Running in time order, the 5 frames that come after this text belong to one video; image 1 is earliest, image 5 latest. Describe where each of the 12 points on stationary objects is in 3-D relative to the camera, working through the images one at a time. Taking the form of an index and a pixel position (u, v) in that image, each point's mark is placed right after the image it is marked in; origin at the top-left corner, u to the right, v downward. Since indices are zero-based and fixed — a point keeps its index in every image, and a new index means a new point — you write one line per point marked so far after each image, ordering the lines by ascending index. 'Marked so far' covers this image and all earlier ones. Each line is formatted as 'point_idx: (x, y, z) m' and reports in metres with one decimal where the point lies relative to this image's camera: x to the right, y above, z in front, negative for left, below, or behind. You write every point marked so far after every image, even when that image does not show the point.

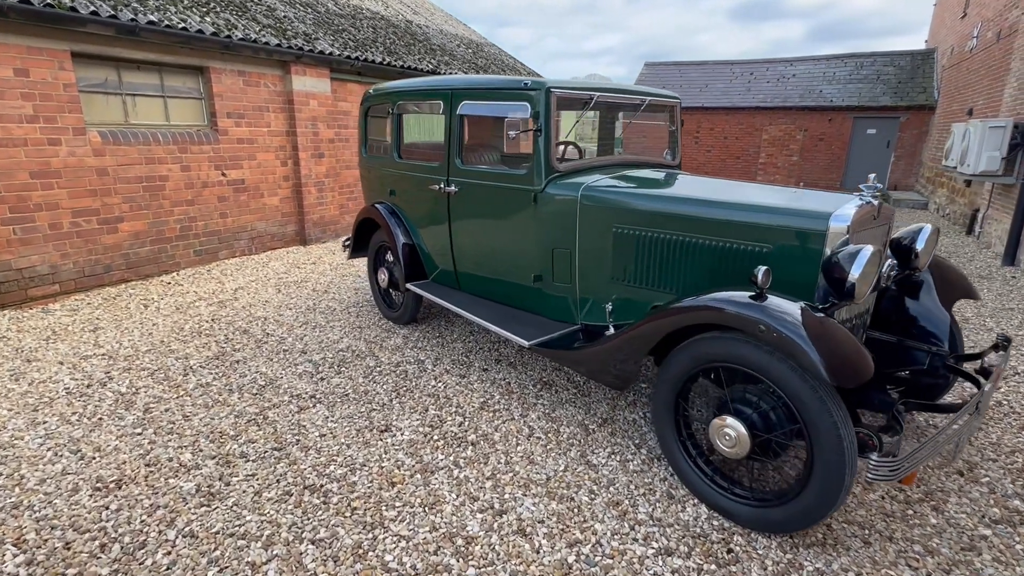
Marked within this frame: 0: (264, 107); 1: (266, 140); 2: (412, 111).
0: (-3.1, +2.2, +6.6) m
1: (-3.1, +1.8, +6.6) m
2: (-0.7, +1.3, +3.8) m
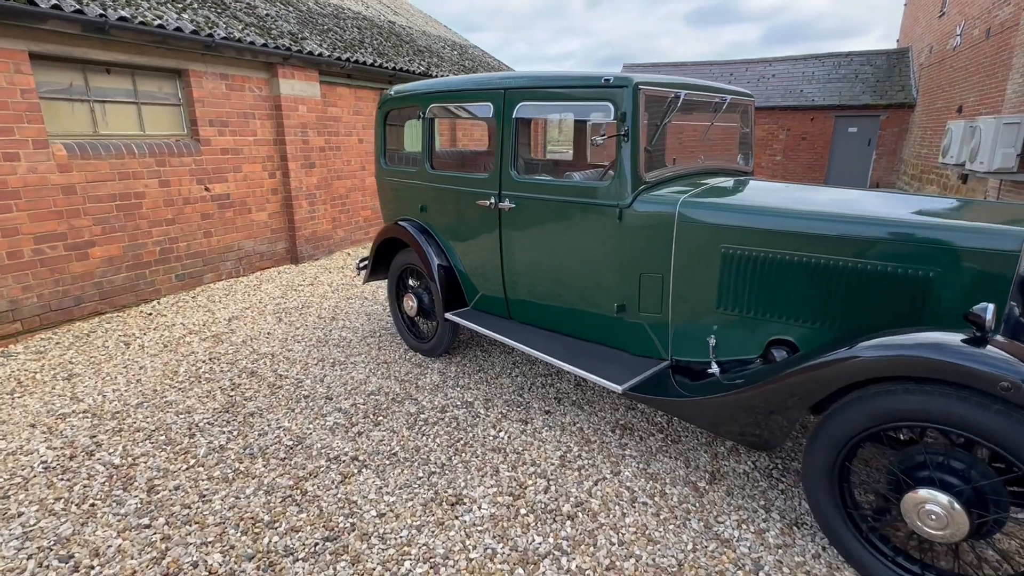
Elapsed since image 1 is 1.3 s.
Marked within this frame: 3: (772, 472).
0: (-2.9, +2.0, +5.9) m
1: (-3.0, +1.6, +6.0) m
2: (-0.4, +1.1, +3.3) m
3: (+1.2, -0.8, +2.4) m
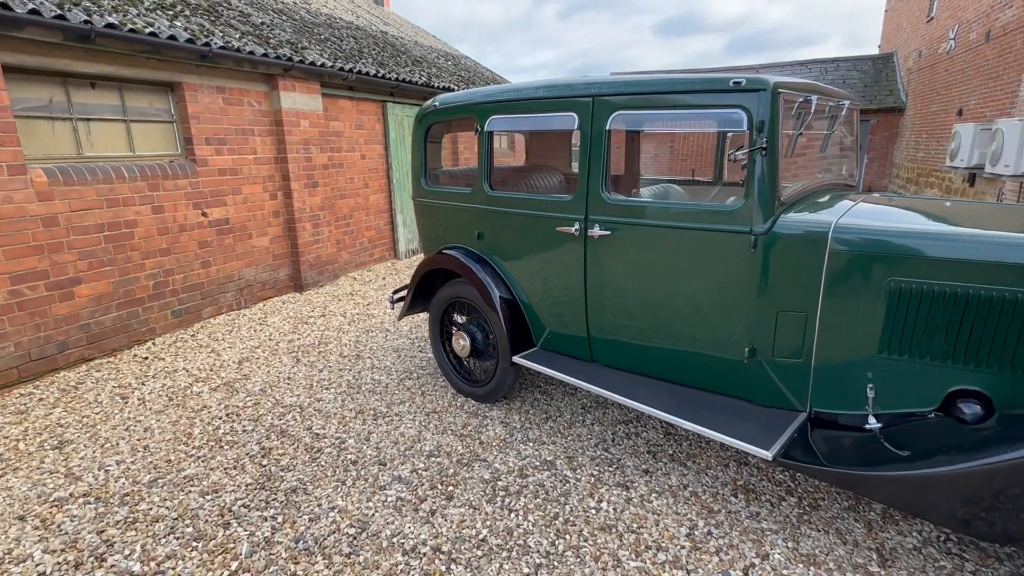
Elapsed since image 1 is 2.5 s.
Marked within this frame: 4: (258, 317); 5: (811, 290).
0: (-2.7, +1.6, +5.4) m
1: (-2.7, +1.2, +5.5) m
2: (0.0, +0.9, +2.9) m
3: (+1.7, -1.0, +2.0) m
4: (-2.5, -0.3, +5.3) m
5: (+1.2, 0.0, +2.1) m
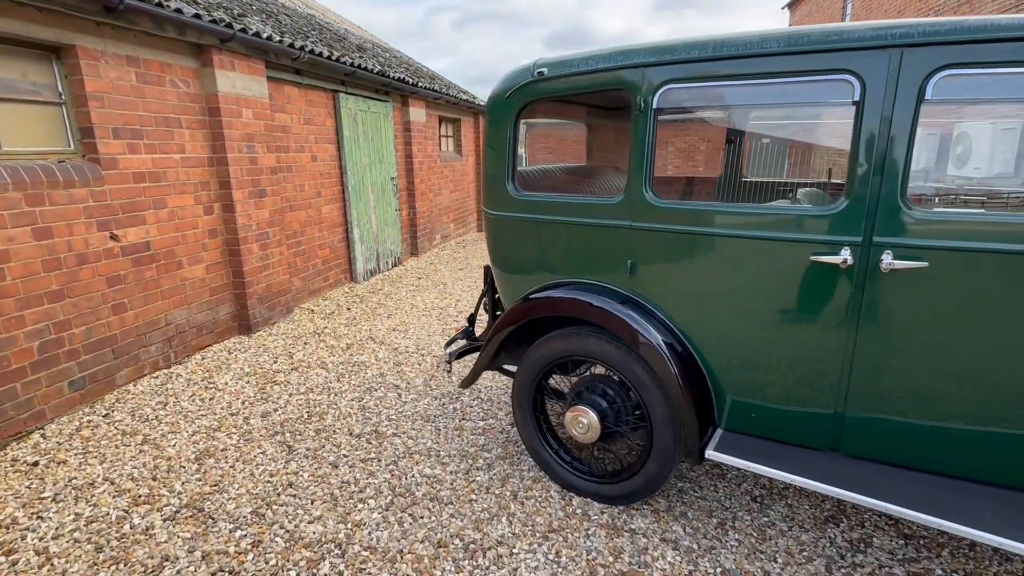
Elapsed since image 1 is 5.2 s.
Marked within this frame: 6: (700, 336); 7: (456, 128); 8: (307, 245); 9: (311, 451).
0: (-2.5, +1.3, +3.9) m
1: (-2.5, +0.9, +4.0) m
2: (+0.6, +0.7, +1.9) m
3: (+2.5, -1.1, +1.4) m
4: (-2.2, -0.6, +3.8) m
5: (+1.9, -0.2, +1.3) m
6: (+0.7, -0.2, +2.0) m
7: (-1.1, +3.2, +10.4) m
8: (-2.2, +0.5, +5.6) m
9: (-1.1, -0.9, +2.8) m
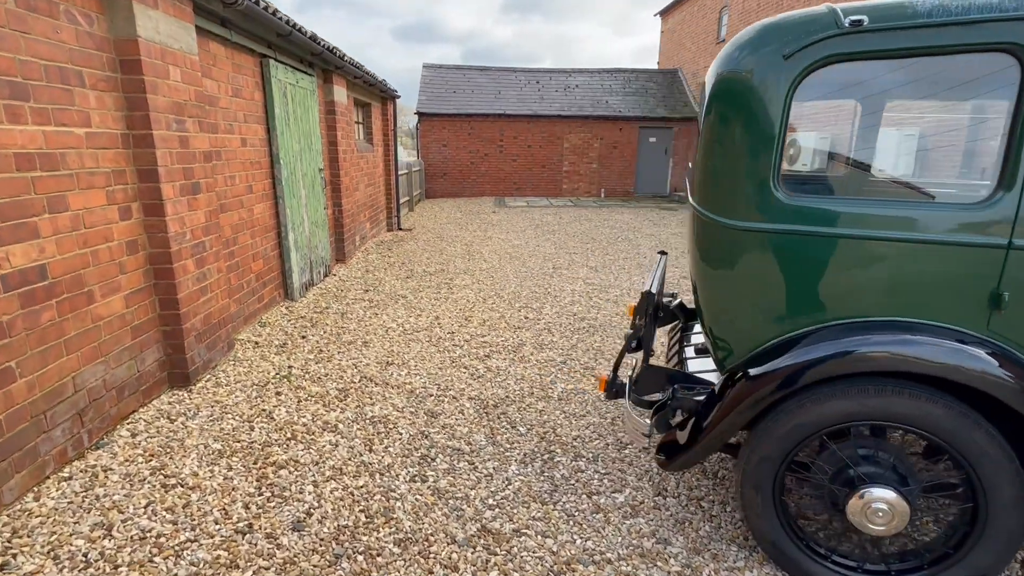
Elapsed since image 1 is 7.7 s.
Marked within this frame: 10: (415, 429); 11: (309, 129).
0: (-2.1, +1.0, +2.5) m
1: (-2.1, +0.6, +2.6) m
2: (+1.5, +0.6, +1.4) m
3: (+3.5, -1.1, +1.4) m
4: (-1.7, -0.9, +2.5) m
5: (+2.9, -0.2, +1.2) m
6: (+1.6, -0.3, +1.6) m
7: (-2.5, +3.0, +9.1) m
8: (-2.2, +0.2, +4.3) m
9: (-0.3, -1.0, +1.9) m
10: (-0.5, -0.8, +2.9) m
11: (-2.2, +1.7, +5.7) m
